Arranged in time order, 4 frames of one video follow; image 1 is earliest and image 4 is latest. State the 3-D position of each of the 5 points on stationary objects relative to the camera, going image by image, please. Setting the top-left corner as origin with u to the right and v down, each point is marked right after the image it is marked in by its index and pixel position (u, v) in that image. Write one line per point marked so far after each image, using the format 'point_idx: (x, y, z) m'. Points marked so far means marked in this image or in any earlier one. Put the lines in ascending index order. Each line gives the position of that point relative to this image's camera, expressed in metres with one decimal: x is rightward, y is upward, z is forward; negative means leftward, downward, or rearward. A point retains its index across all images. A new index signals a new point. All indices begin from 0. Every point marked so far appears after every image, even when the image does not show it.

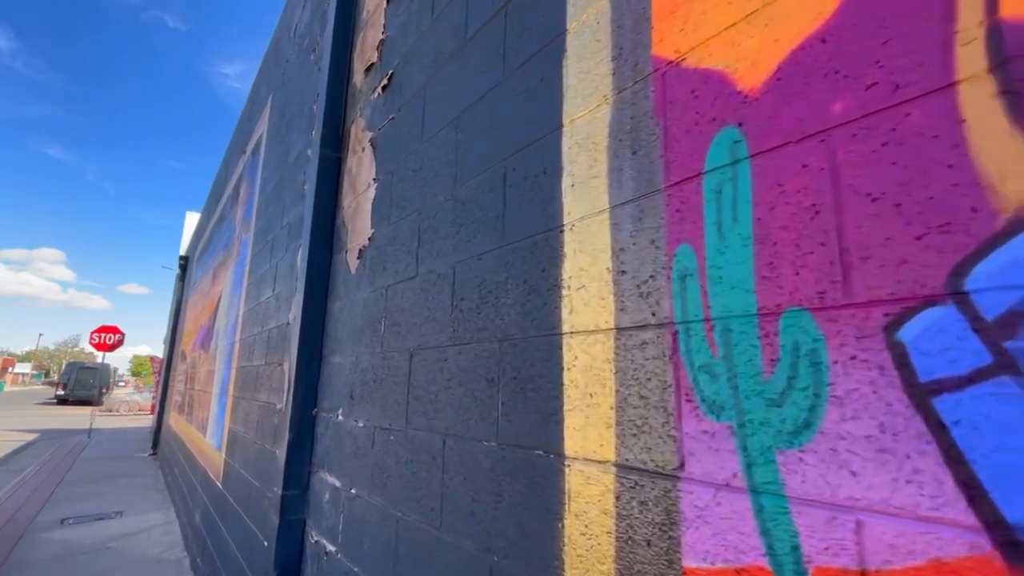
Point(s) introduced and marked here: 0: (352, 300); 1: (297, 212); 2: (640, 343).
0: (-0.6, -0.1, +2.1) m
1: (-1.2, +0.4, +3.1) m
2: (+0.2, -0.1, +0.9) m
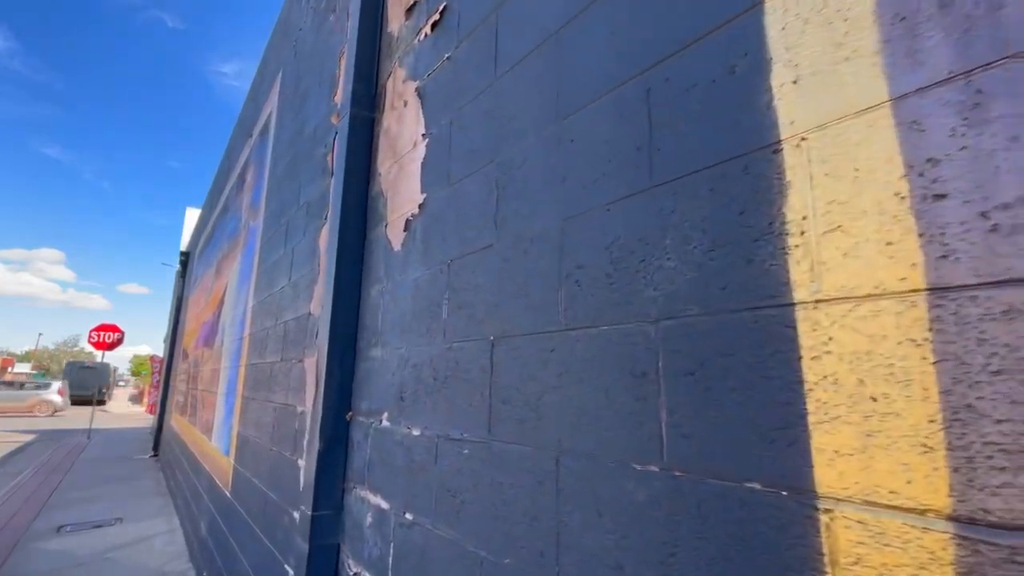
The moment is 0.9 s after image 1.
0: (-0.4, 0.0, +1.7) m
1: (-1.0, +0.5, +2.8) m
2: (+0.5, 0.0, +0.5) m
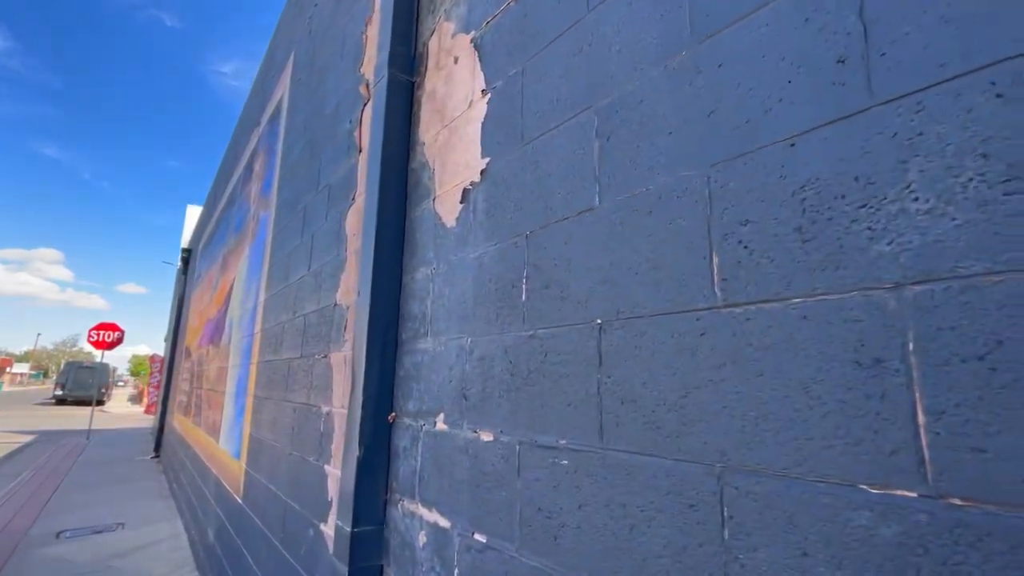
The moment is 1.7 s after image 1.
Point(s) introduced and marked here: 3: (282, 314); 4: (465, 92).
0: (-0.2, +0.1, +1.5) m
1: (-0.8, +0.6, +2.5) m
2: (+0.7, 0.0, +0.3) m
3: (-1.4, -0.2, +3.2) m
4: (-0.1, +0.6, +1.6) m
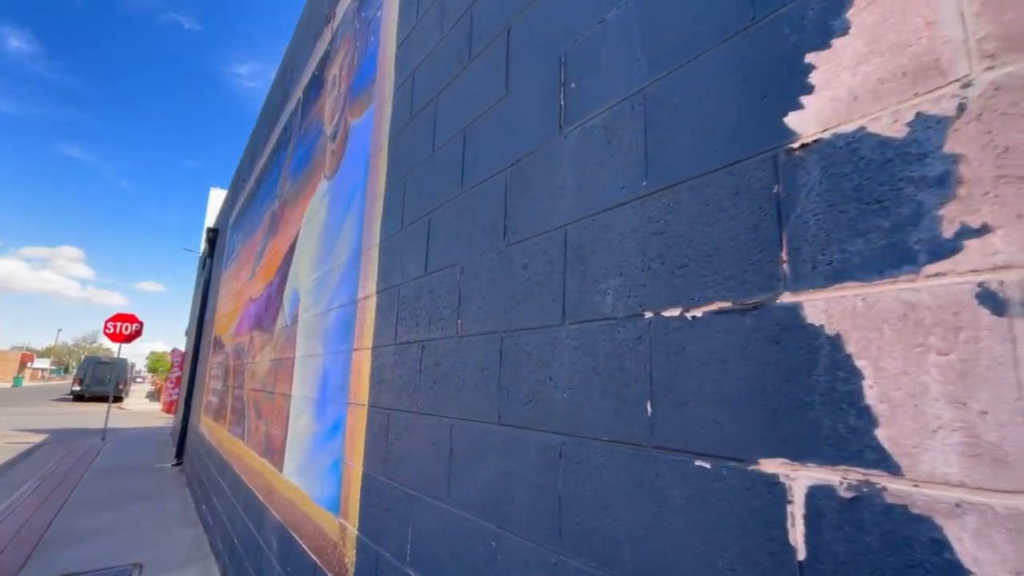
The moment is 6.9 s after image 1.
0: (+1.0, +0.3, -0.1) m
1: (+0.4, +0.8, +0.9) m
2: (+1.8, +0.3, -1.4) m
3: (-0.2, +0.1, +1.6) m
4: (+1.0, +0.8, 0.0) m
